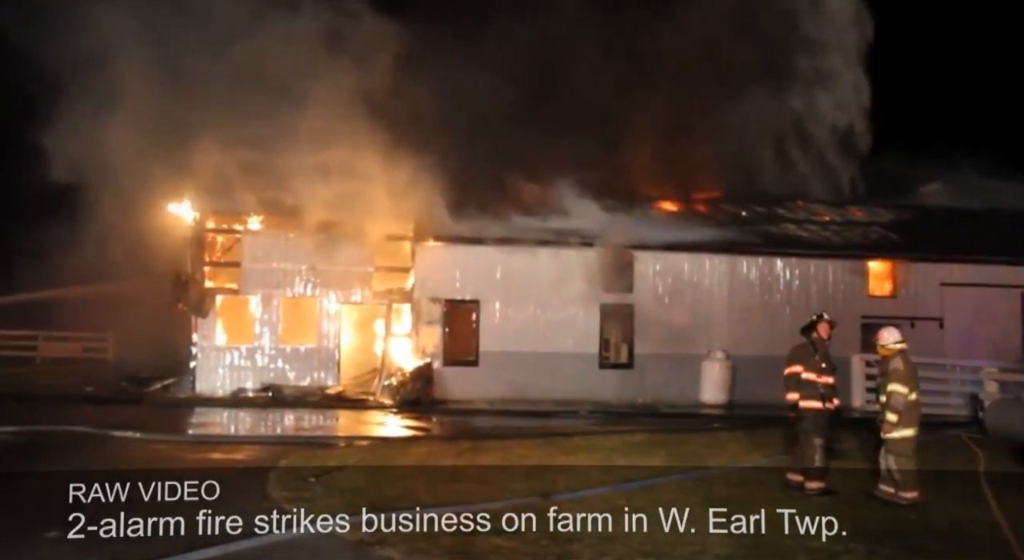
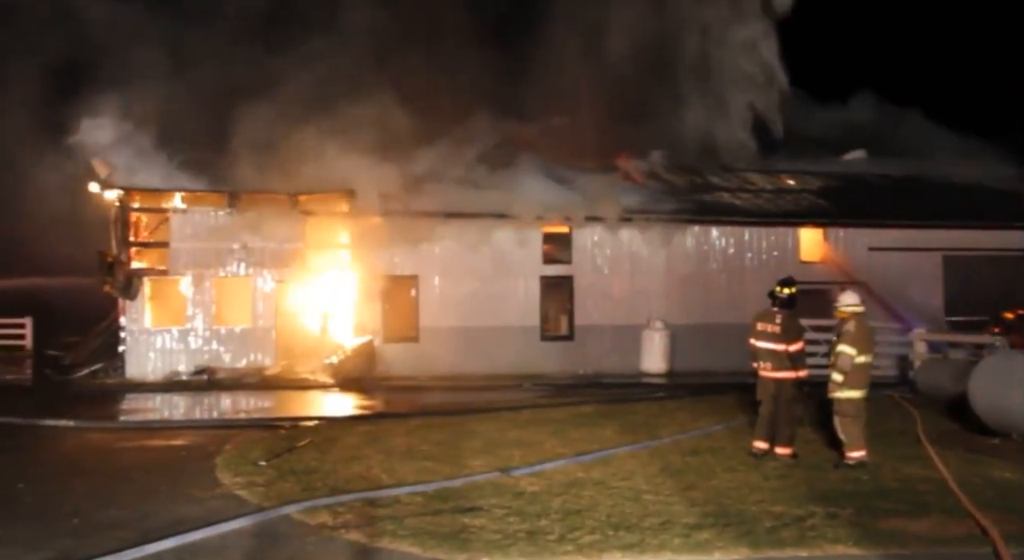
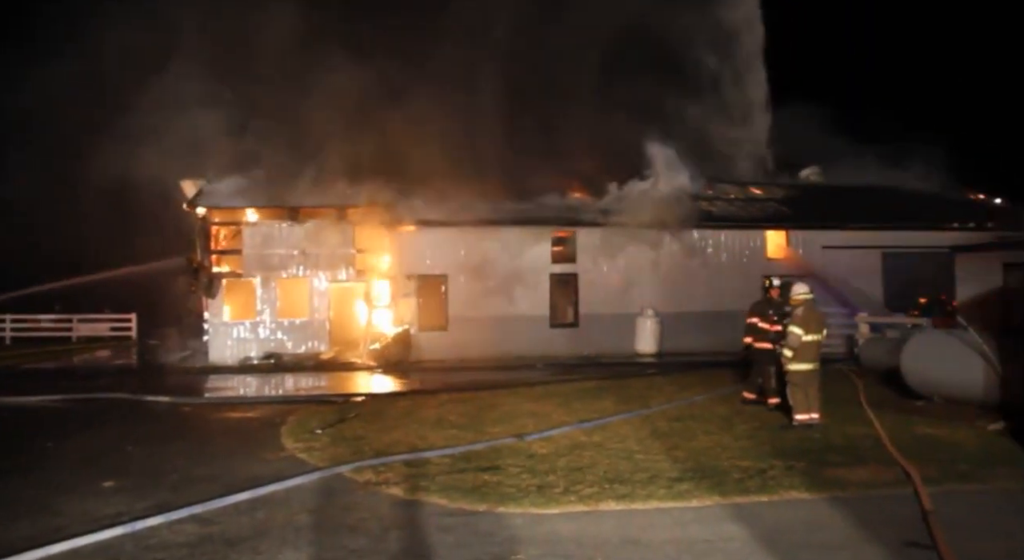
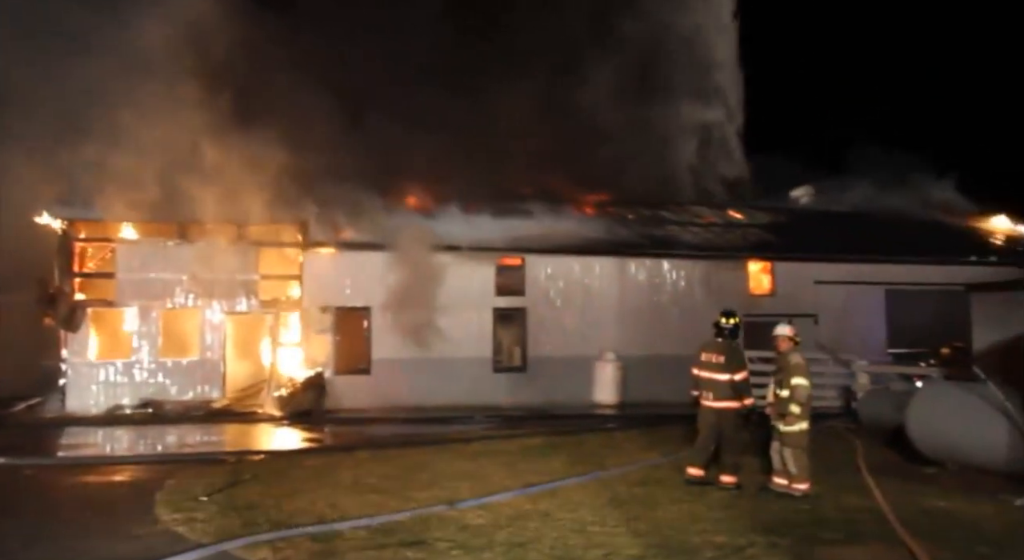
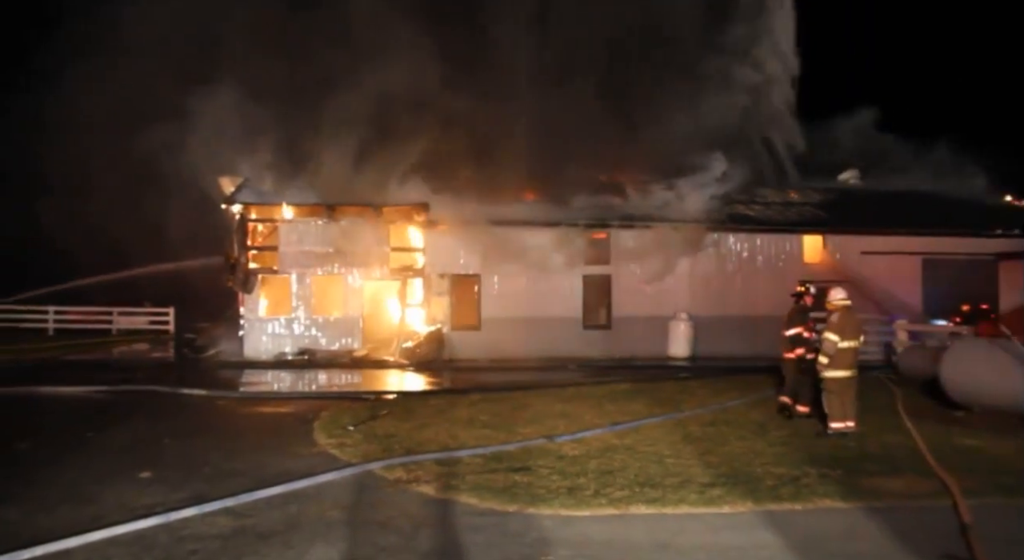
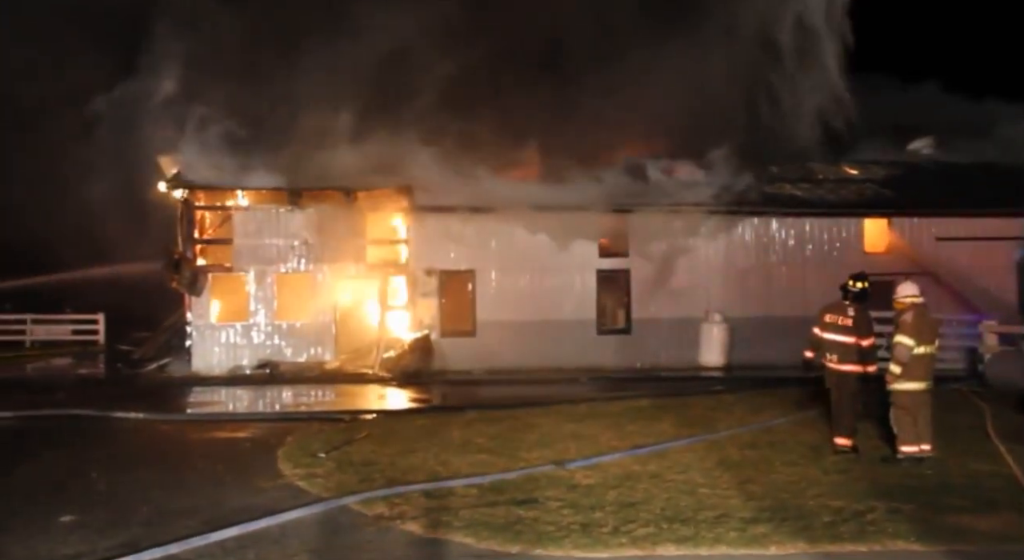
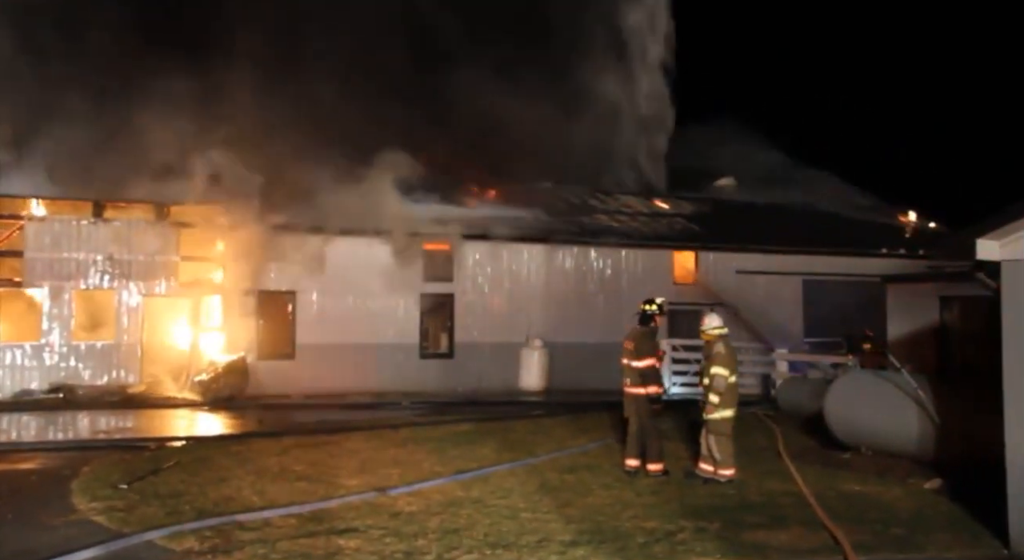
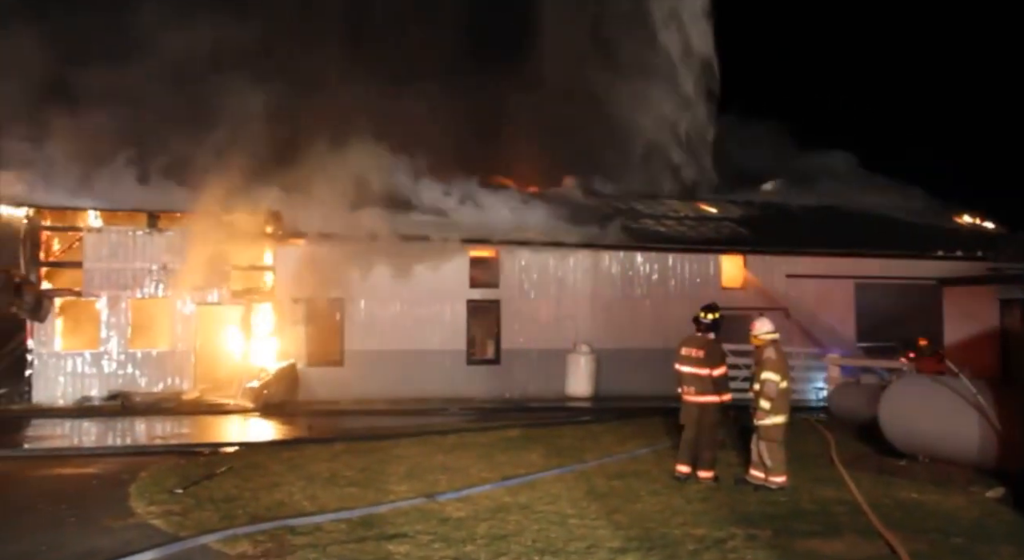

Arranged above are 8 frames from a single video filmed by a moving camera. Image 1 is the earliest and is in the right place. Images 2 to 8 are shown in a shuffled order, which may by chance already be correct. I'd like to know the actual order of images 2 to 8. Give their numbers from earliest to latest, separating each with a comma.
4, 7, 8, 2, 6, 5, 3
